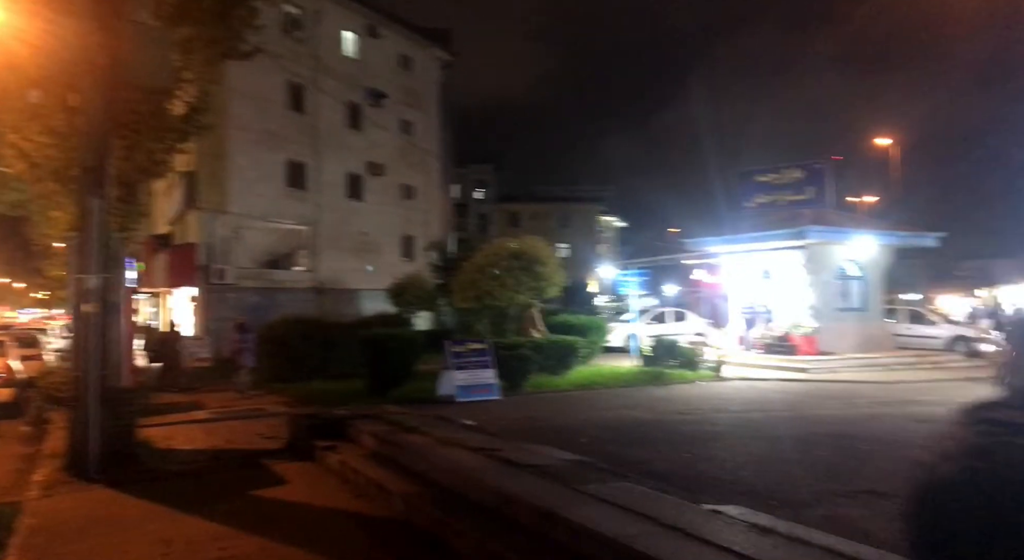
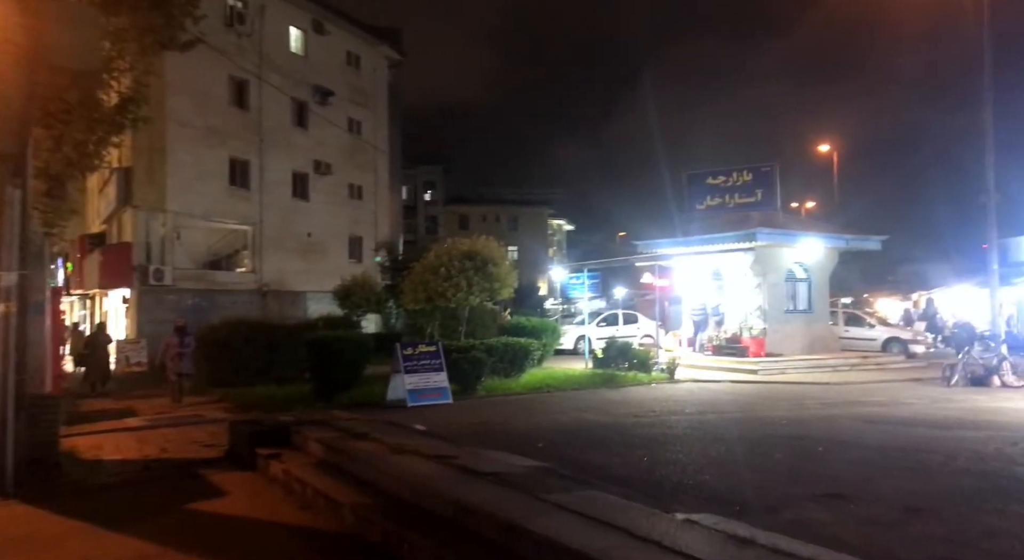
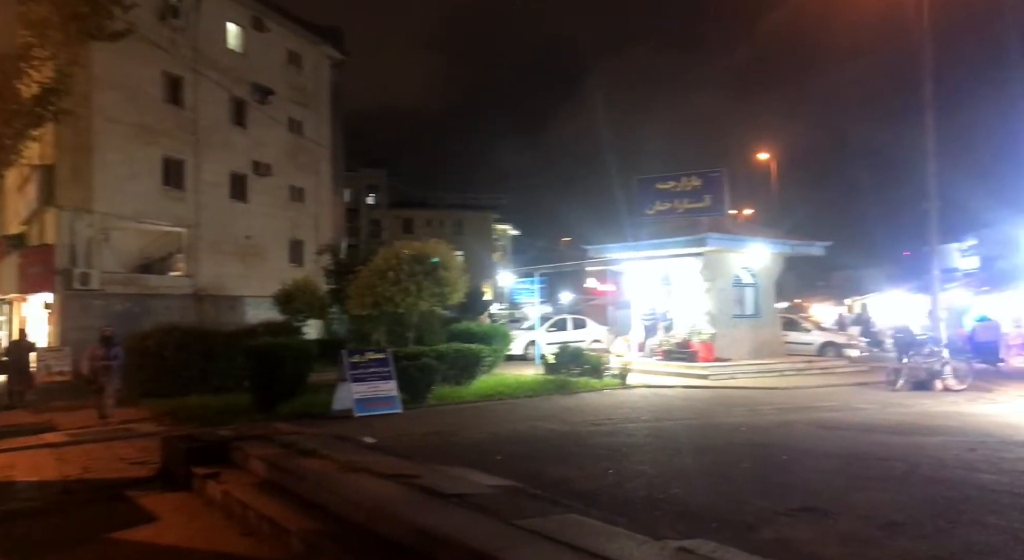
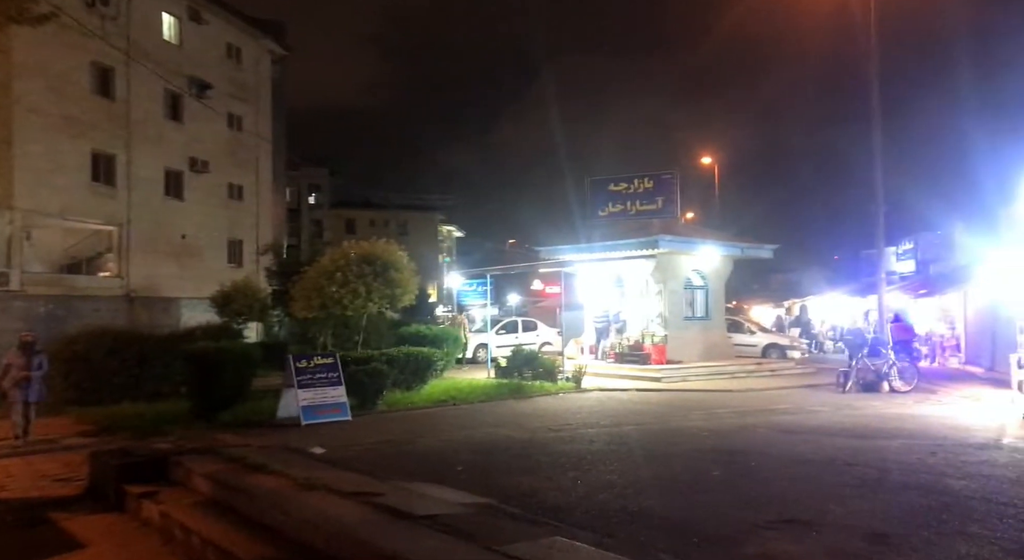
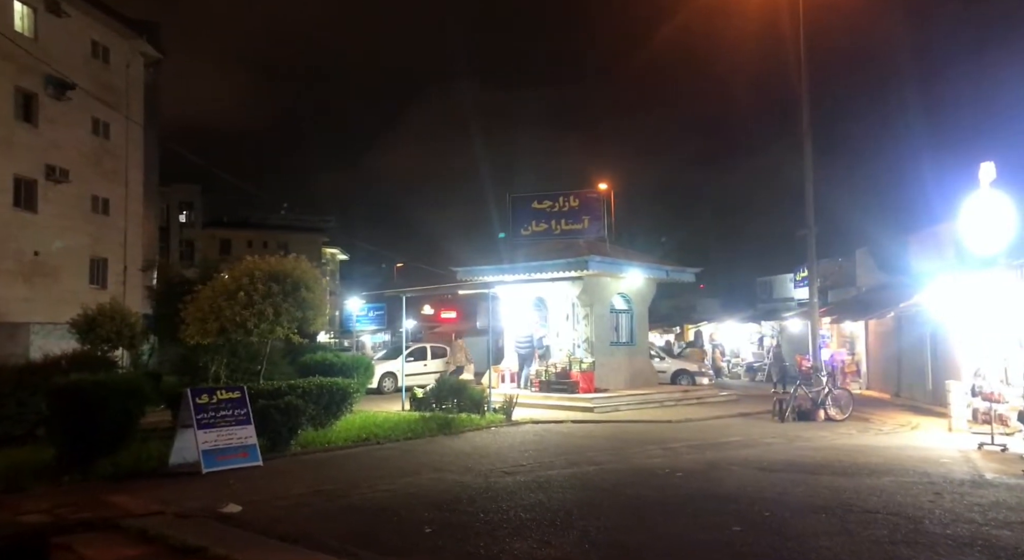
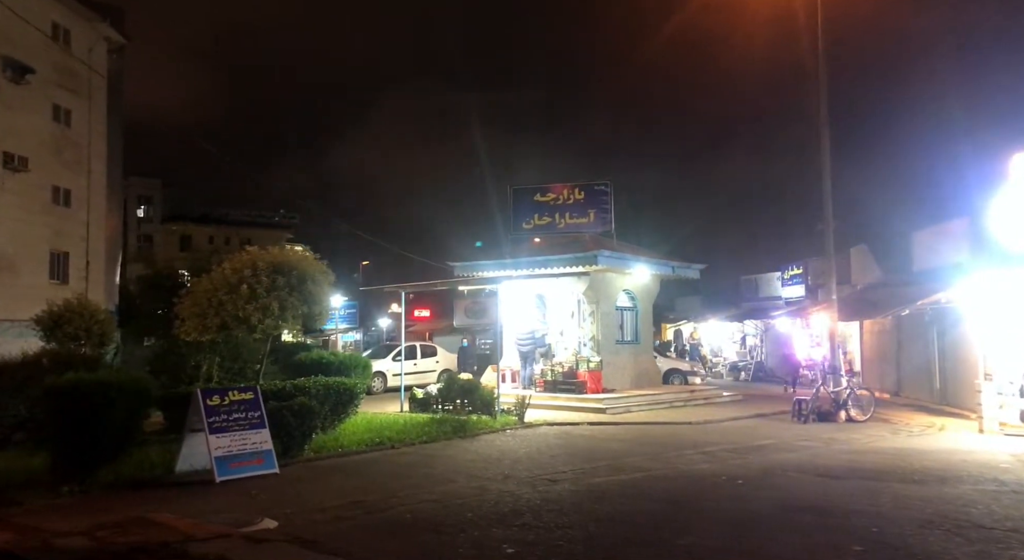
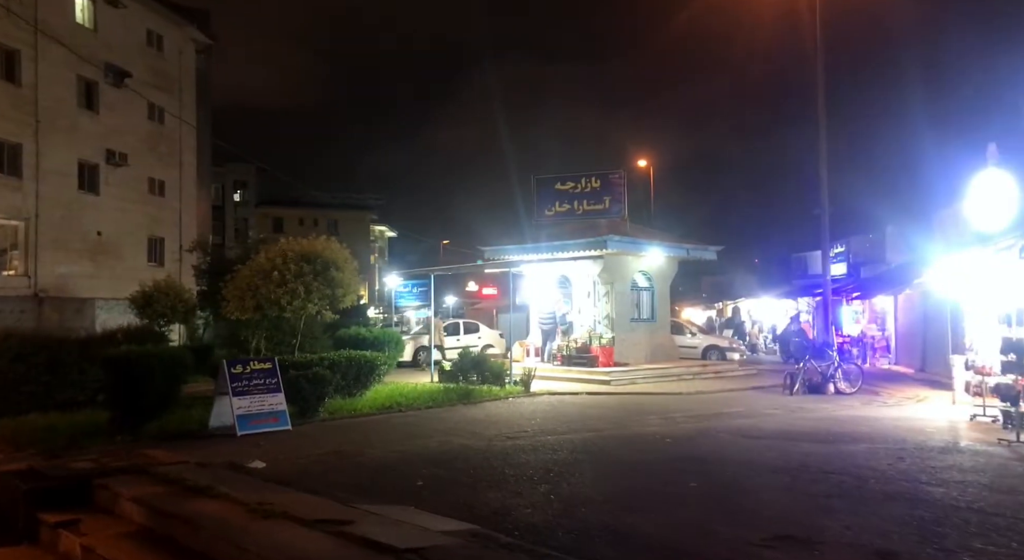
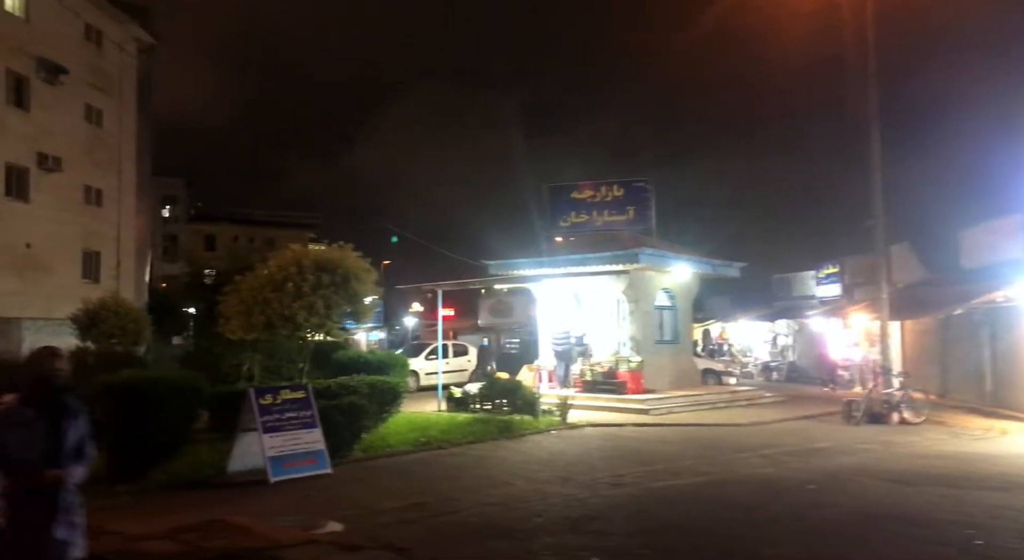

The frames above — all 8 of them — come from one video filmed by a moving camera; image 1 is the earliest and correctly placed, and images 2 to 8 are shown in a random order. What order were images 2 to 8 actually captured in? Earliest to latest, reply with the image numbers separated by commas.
2, 3, 4, 7, 5, 6, 8
